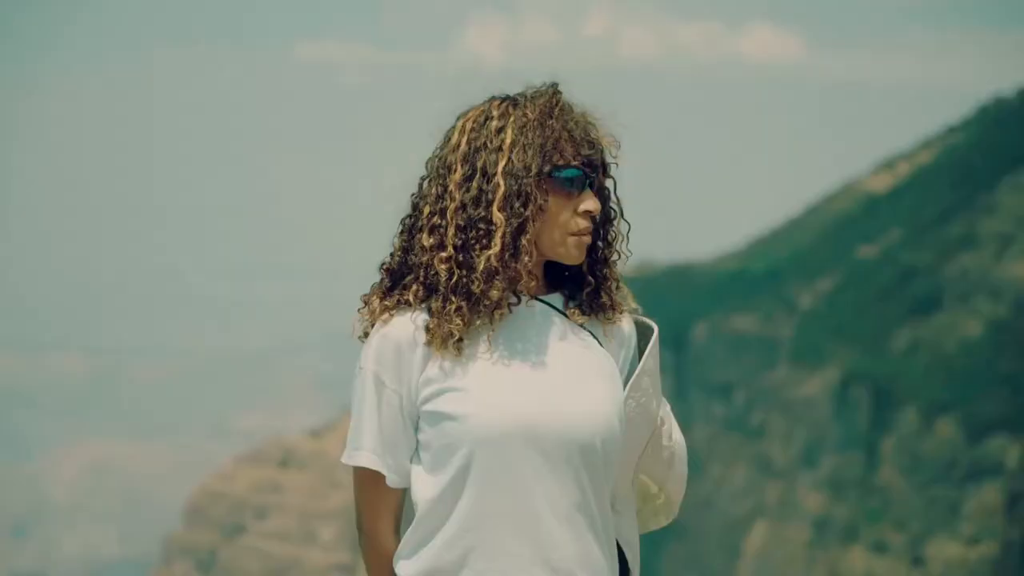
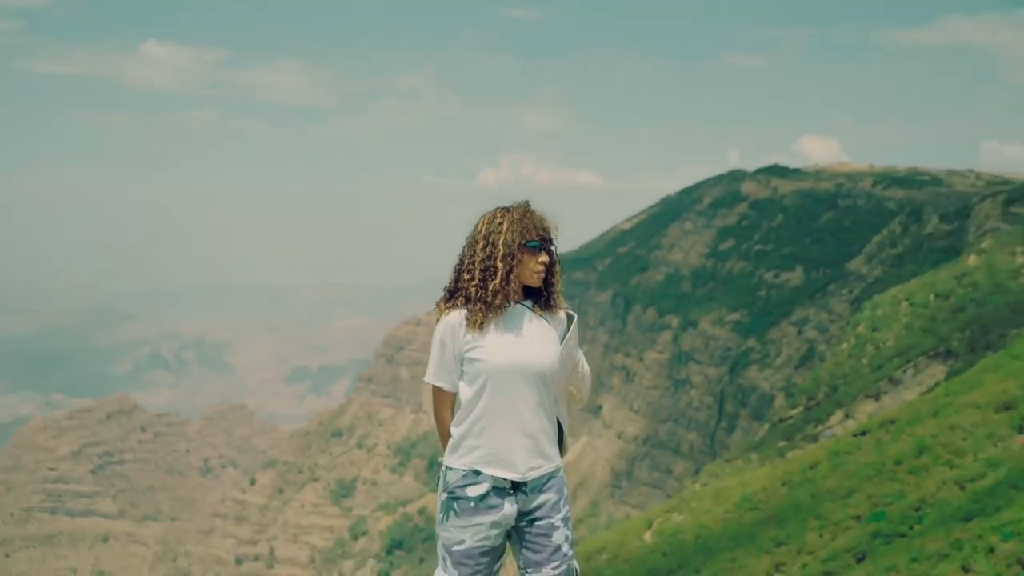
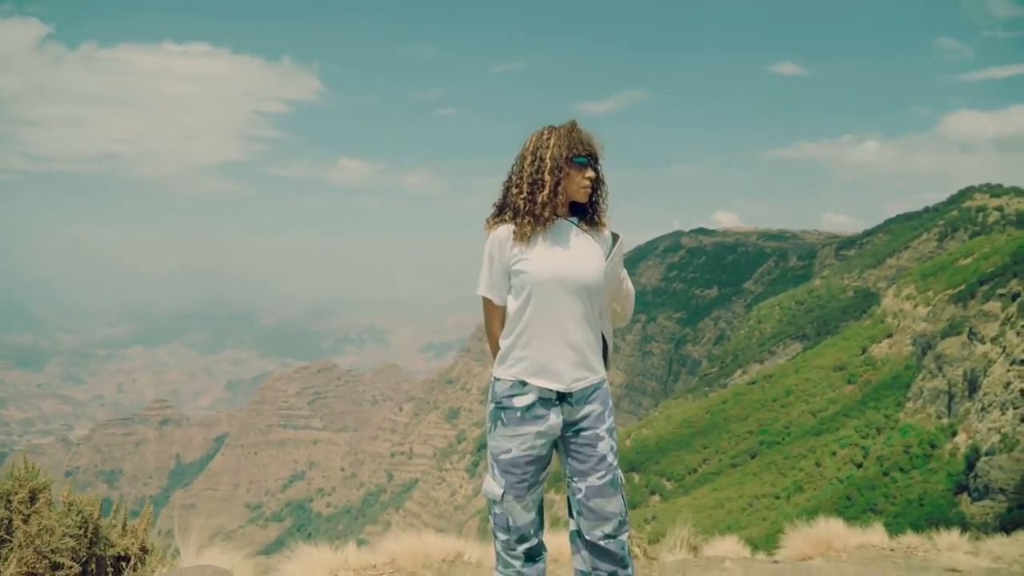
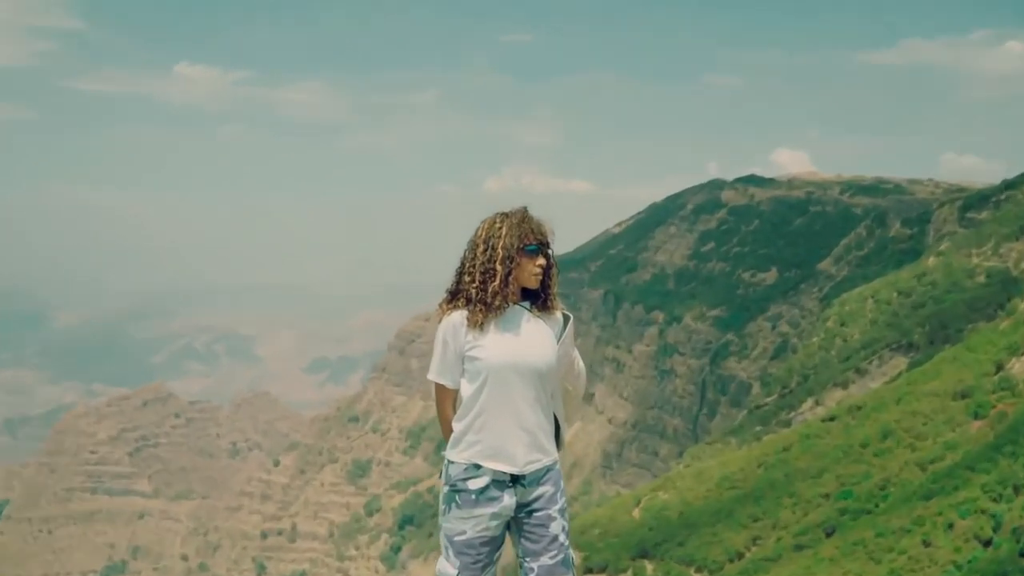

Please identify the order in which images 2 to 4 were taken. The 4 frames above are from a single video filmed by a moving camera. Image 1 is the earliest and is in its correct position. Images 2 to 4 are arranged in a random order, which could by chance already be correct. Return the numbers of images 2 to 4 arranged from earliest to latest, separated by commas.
2, 3, 4
